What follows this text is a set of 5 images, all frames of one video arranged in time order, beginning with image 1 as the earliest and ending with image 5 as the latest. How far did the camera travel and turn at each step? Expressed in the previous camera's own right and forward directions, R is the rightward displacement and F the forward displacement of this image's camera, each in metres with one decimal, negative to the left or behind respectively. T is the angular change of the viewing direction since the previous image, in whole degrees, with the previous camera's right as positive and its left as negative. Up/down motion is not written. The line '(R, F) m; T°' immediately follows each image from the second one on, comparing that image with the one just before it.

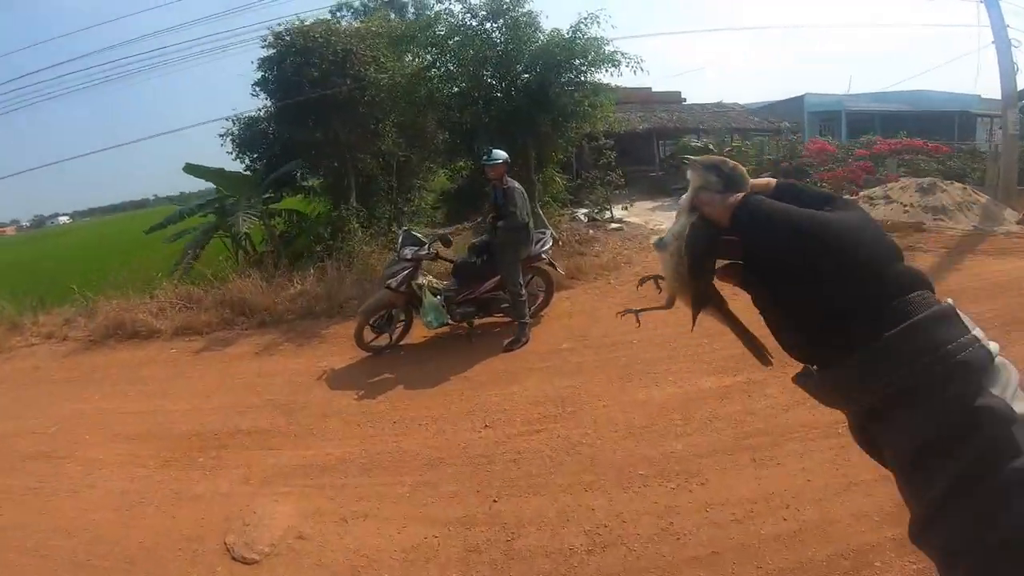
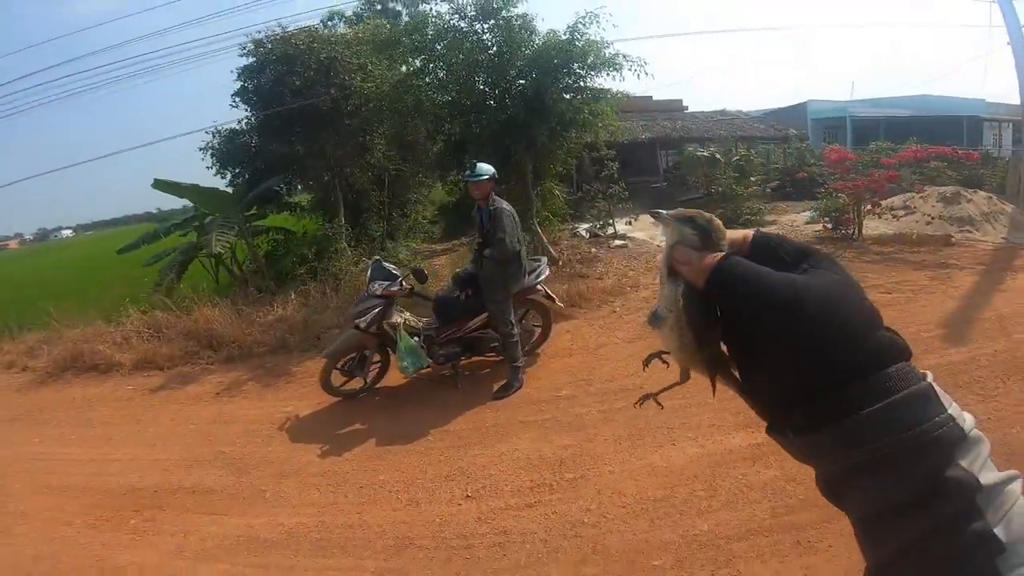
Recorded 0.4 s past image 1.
(+0.1, +0.6) m; 0°
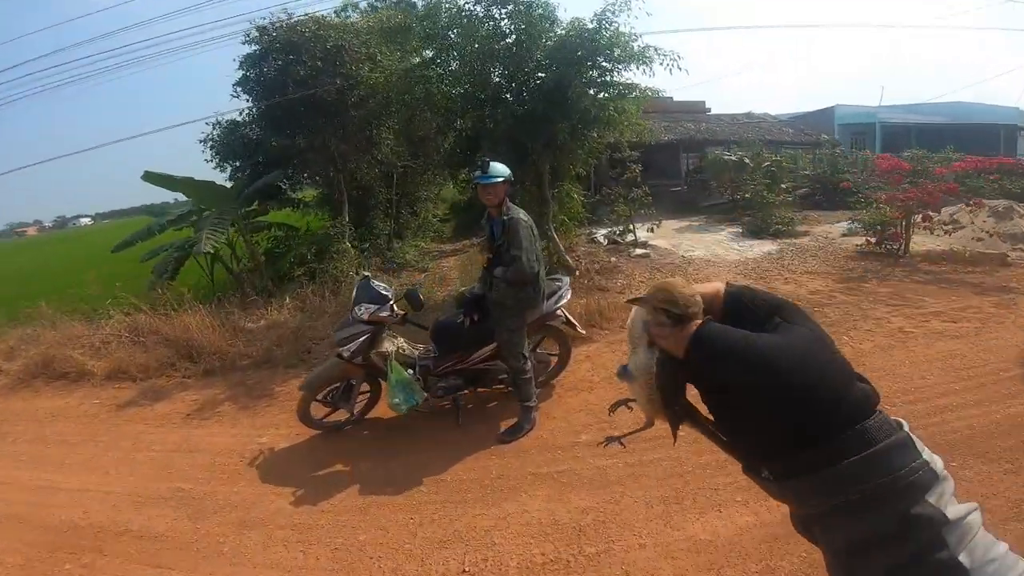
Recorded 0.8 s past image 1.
(0.0, +0.6) m; -1°
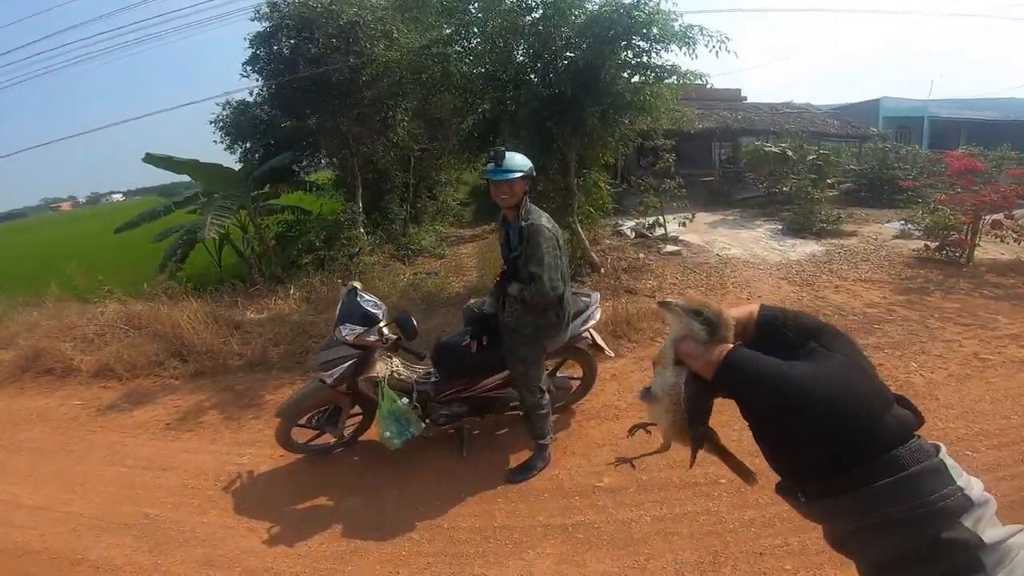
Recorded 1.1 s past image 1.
(0.0, +0.5) m; -2°
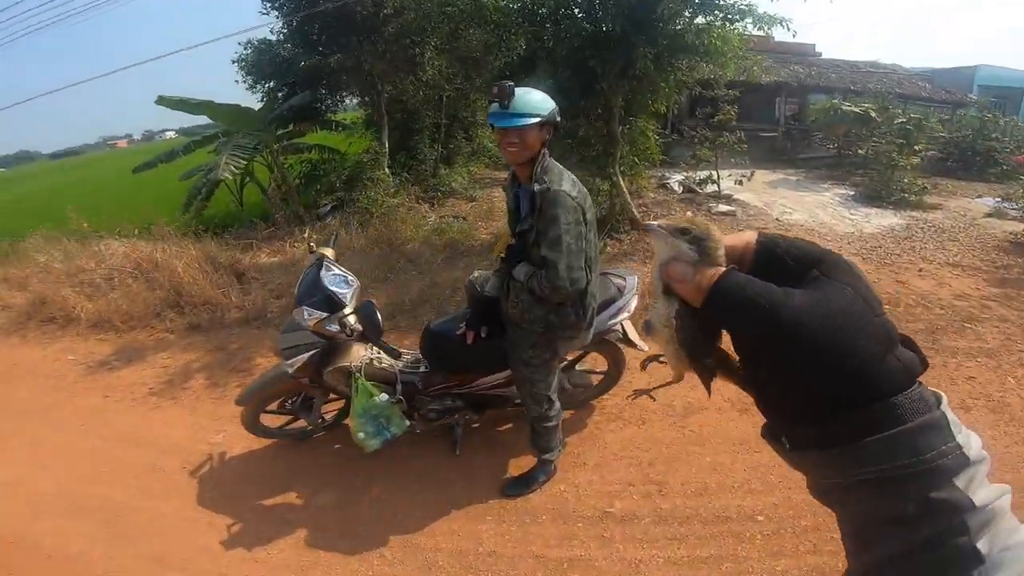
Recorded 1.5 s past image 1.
(+0.2, +0.5) m; -4°
